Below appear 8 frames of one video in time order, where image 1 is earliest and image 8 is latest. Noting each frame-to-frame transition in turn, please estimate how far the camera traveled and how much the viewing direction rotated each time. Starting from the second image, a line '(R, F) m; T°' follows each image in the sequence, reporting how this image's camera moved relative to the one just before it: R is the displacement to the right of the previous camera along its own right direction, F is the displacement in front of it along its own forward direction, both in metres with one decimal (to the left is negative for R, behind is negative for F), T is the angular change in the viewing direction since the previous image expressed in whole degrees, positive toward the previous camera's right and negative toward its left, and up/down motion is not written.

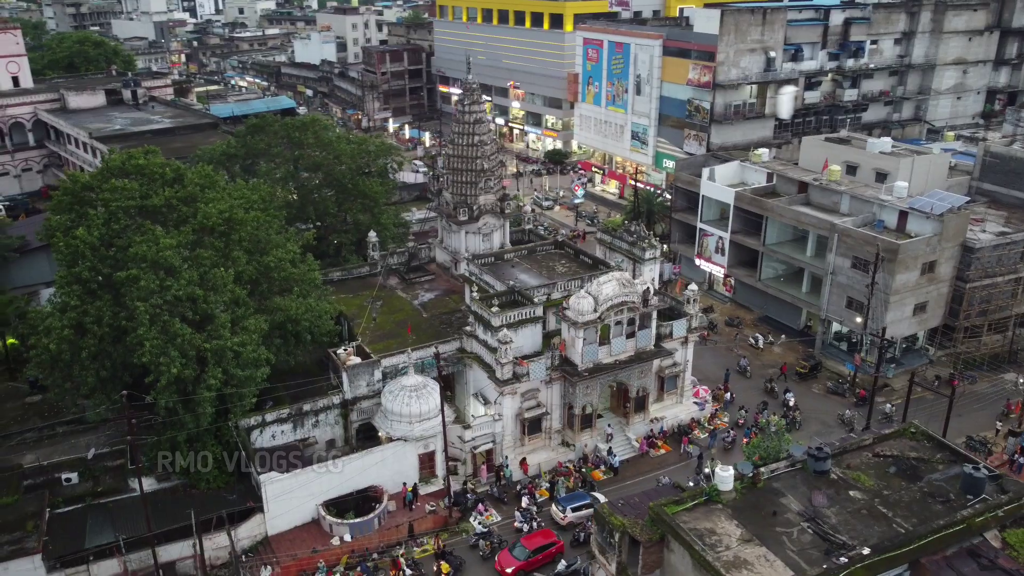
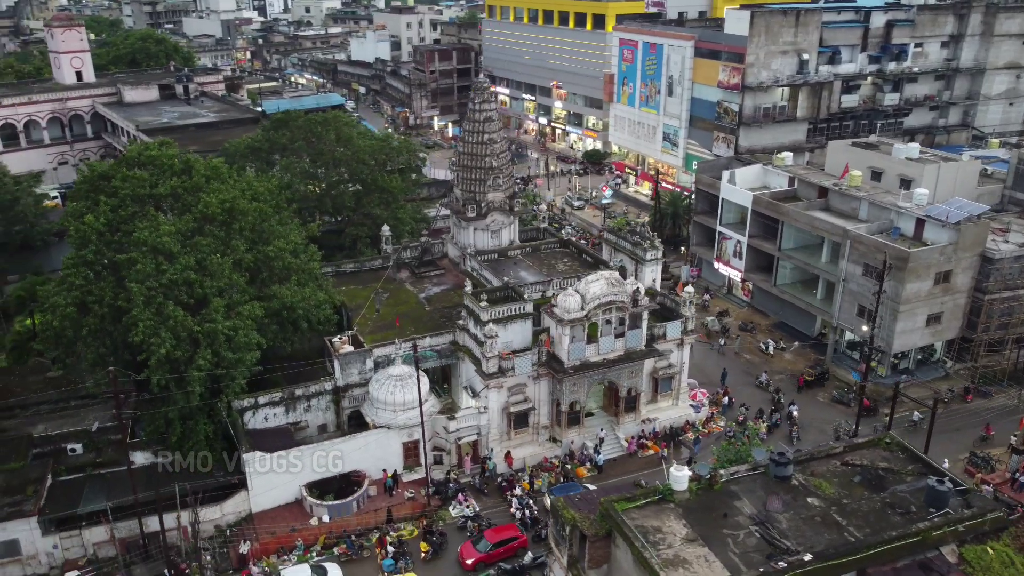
(+3.1, -0.4) m; -5°
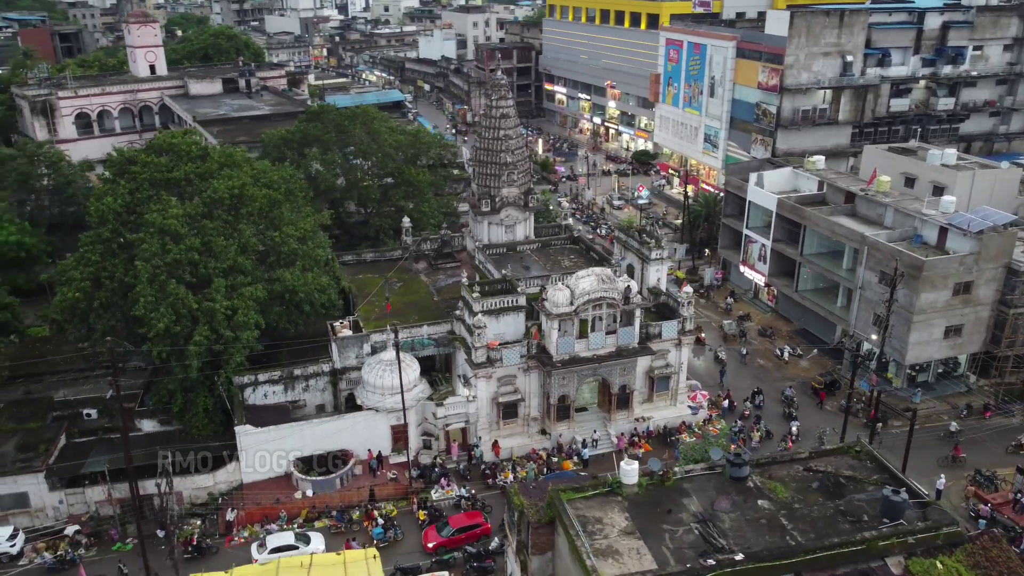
(+3.7, -0.4) m; -6°
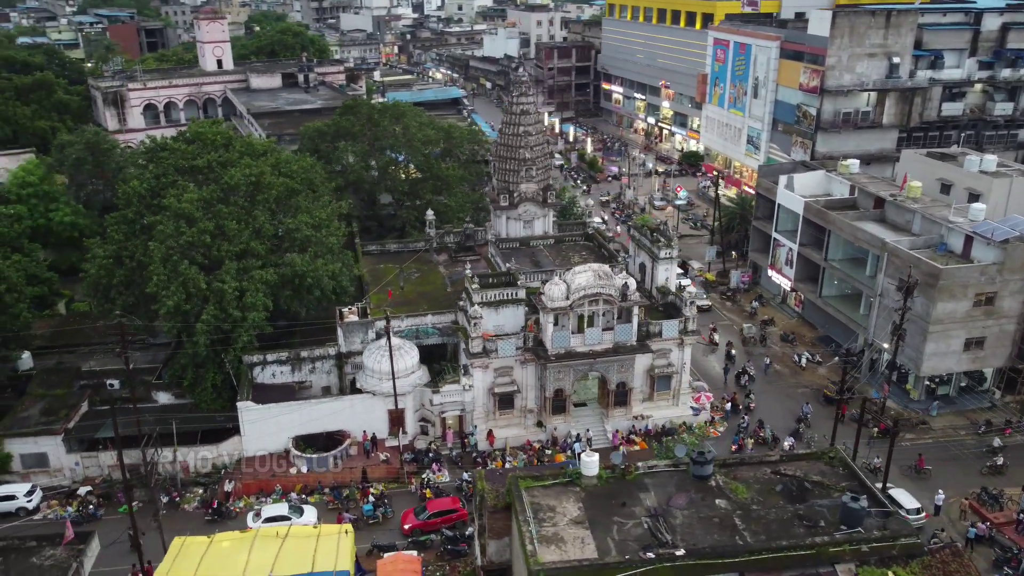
(+3.3, -0.4) m; -5°
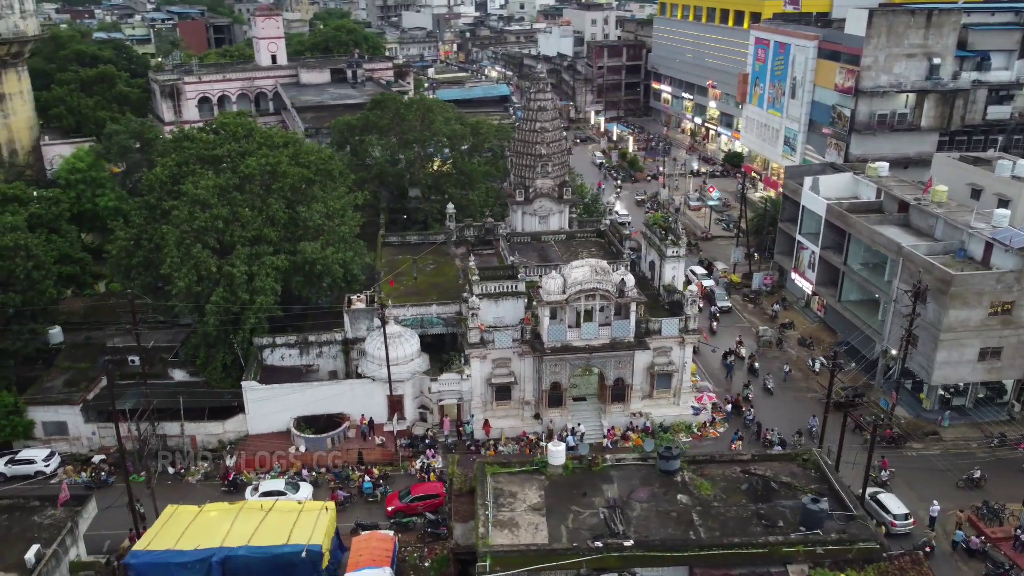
(+2.9, -0.4) m; -5°
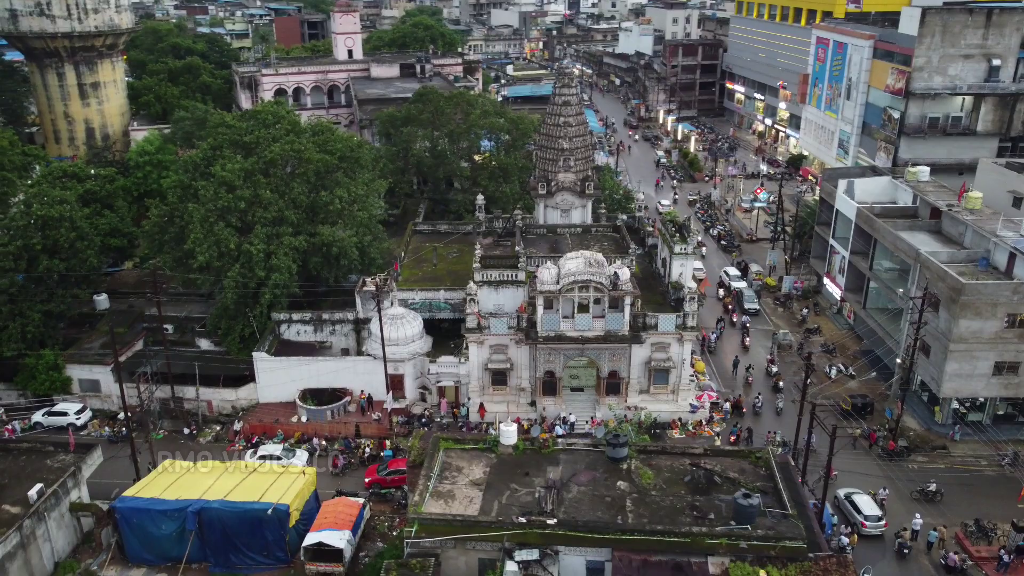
(+4.4, -0.6) m; -7°
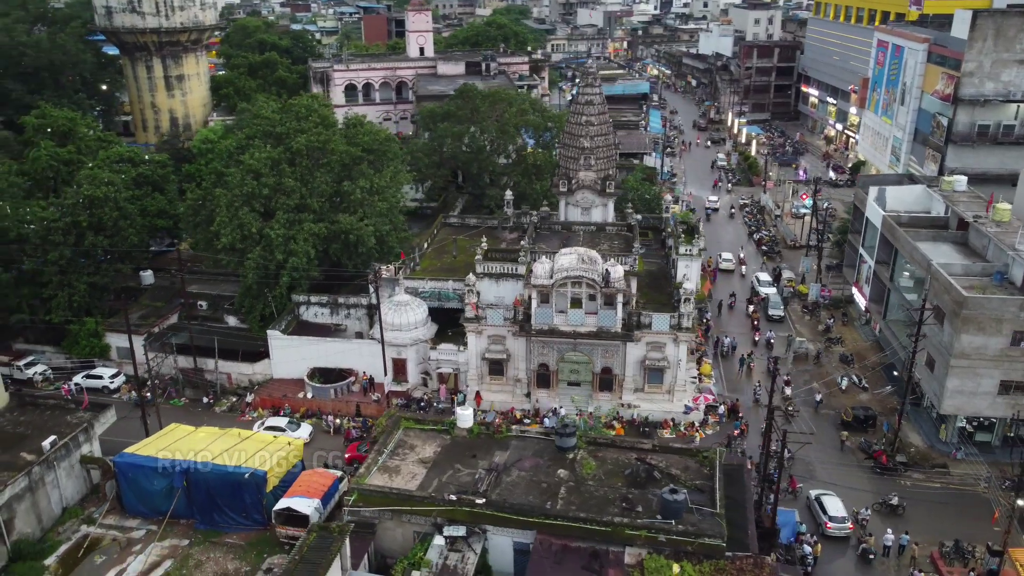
(+4.4, -0.7) m; -7°
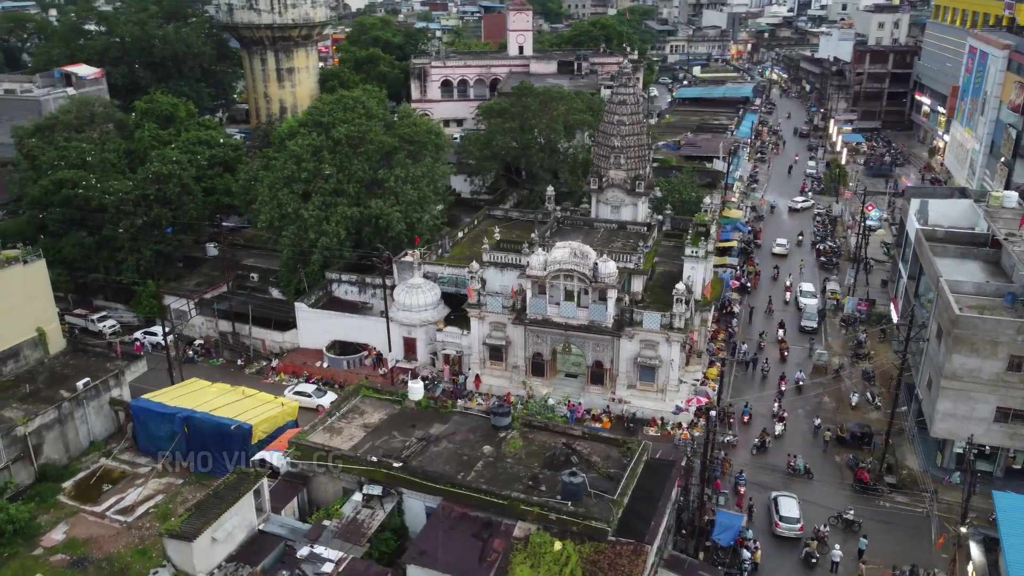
(+6.4, -0.9) m; -10°
